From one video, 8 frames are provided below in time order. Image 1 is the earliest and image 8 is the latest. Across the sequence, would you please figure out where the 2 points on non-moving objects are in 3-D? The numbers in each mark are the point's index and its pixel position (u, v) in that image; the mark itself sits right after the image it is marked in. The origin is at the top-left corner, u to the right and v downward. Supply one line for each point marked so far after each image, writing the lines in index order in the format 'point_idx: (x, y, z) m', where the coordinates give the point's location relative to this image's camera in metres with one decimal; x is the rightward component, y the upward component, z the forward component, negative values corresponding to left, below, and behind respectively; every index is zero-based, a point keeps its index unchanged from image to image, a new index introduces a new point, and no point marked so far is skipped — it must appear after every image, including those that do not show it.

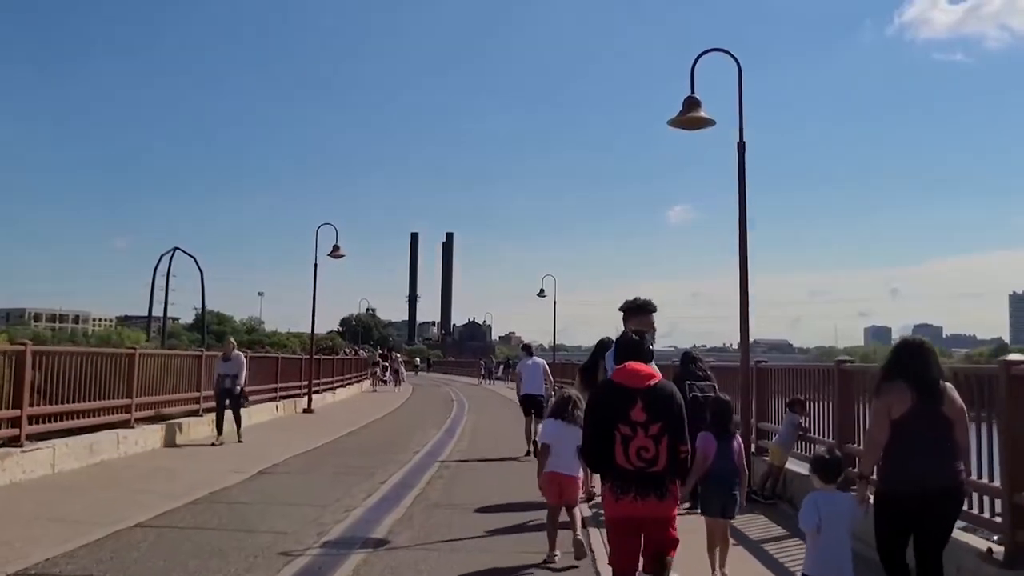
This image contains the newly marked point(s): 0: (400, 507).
0: (-1.0, -2.0, +8.8) m
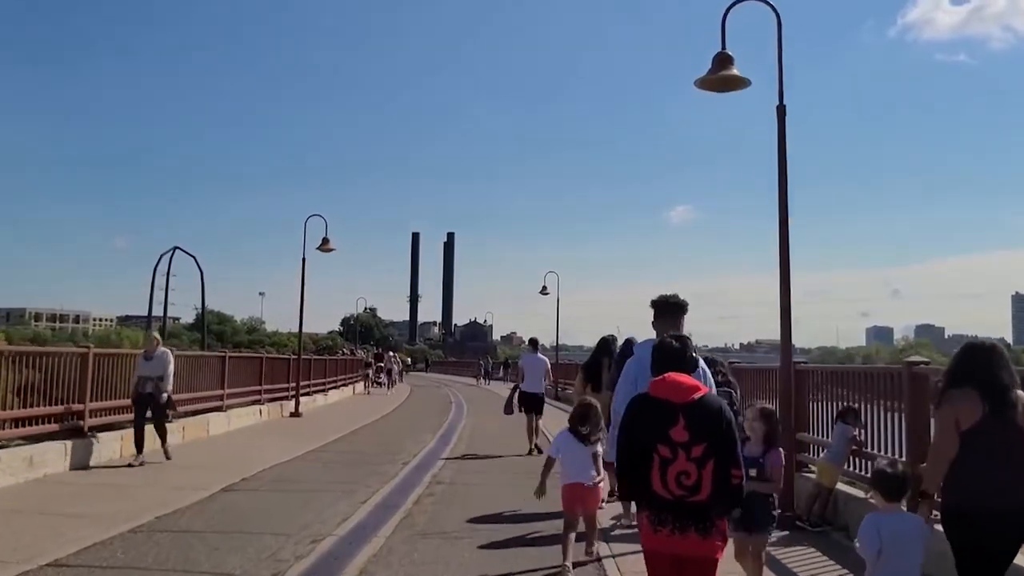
0: (-1.0, -1.9, +7.4) m
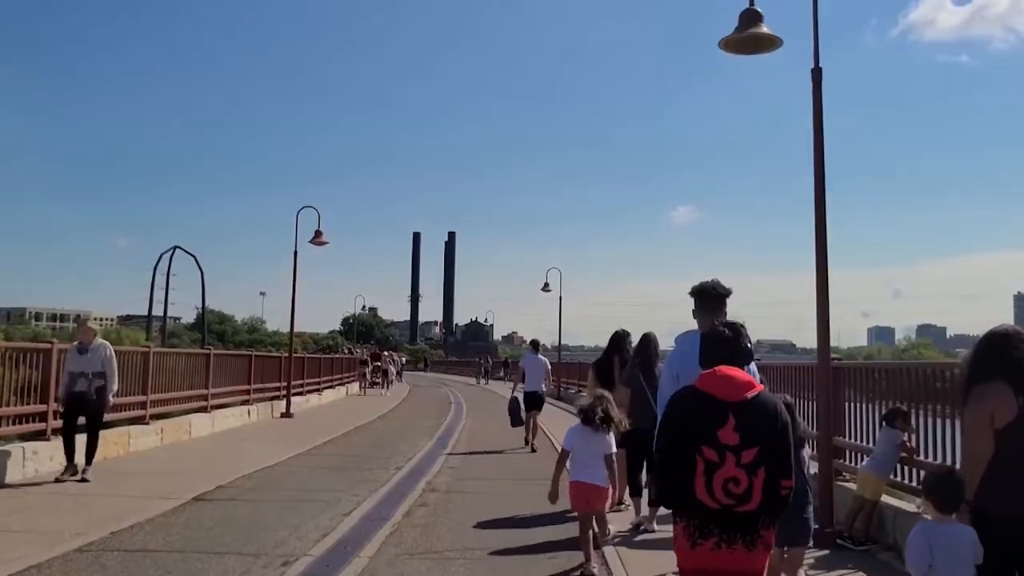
0: (-1.0, -1.8, +6.5) m
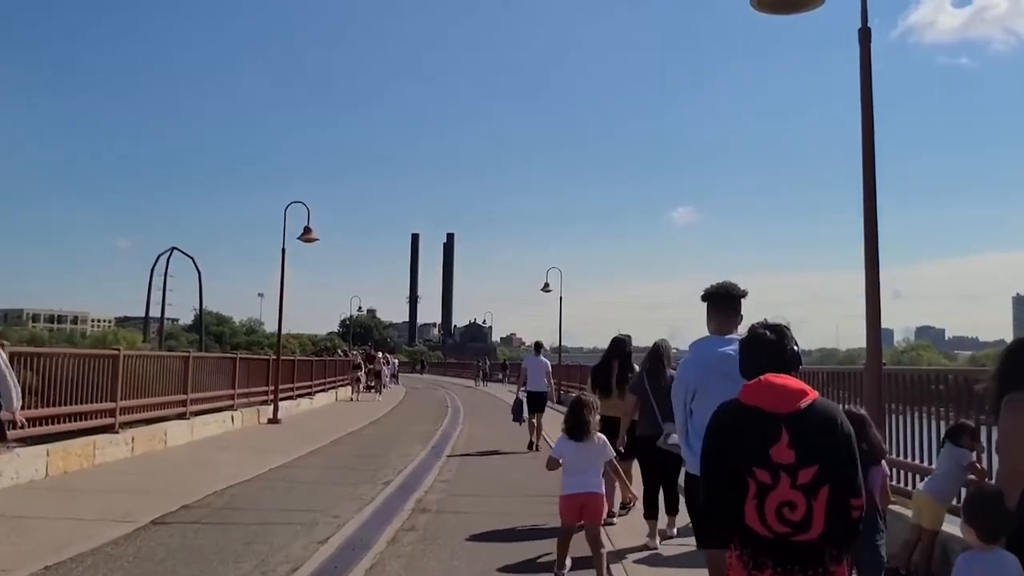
0: (-1.0, -1.8, +5.5) m
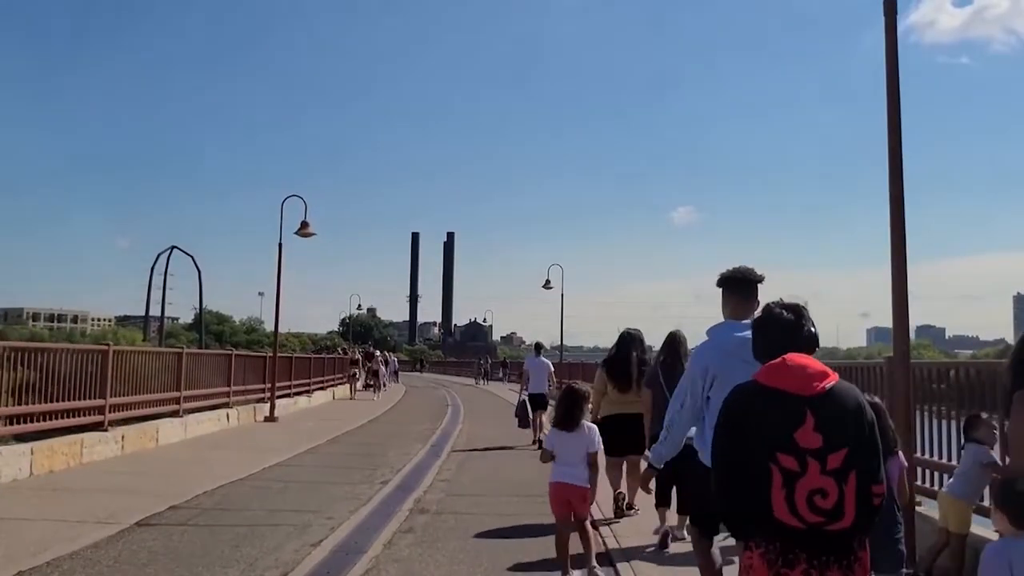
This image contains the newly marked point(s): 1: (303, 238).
0: (-1.0, -1.7, +5.2) m
1: (-4.2, +1.0, +19.4) m
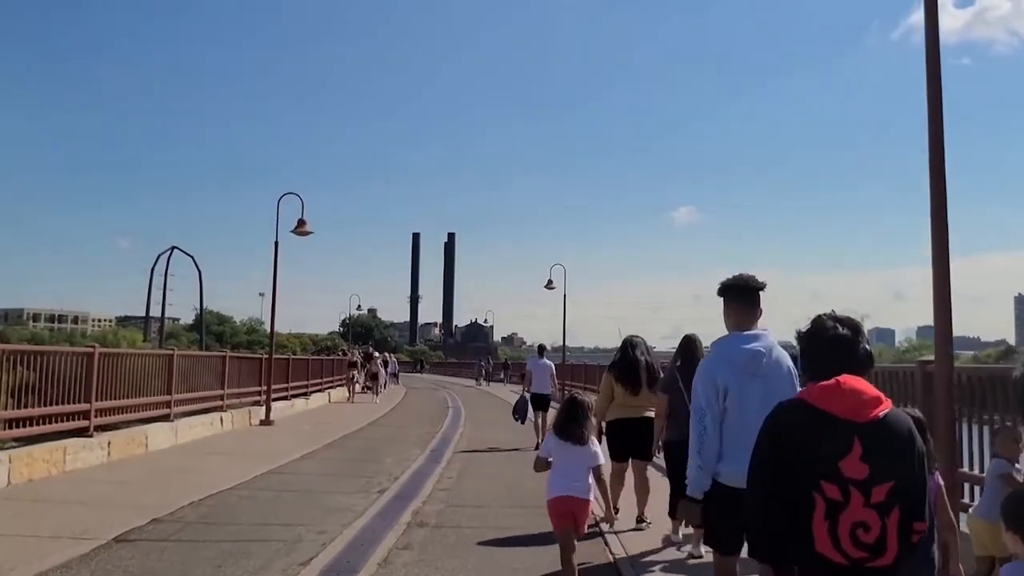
0: (-1.0, -1.7, +4.7) m
1: (-4.2, +1.0, +19.0) m
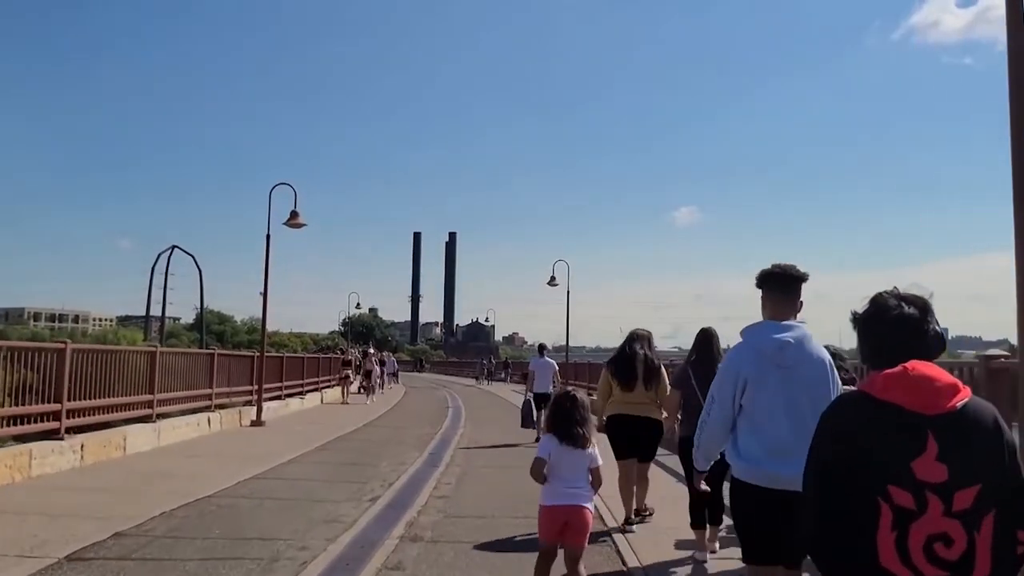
0: (-0.9, -1.6, +3.9) m
1: (-4.1, +1.1, +18.2) m
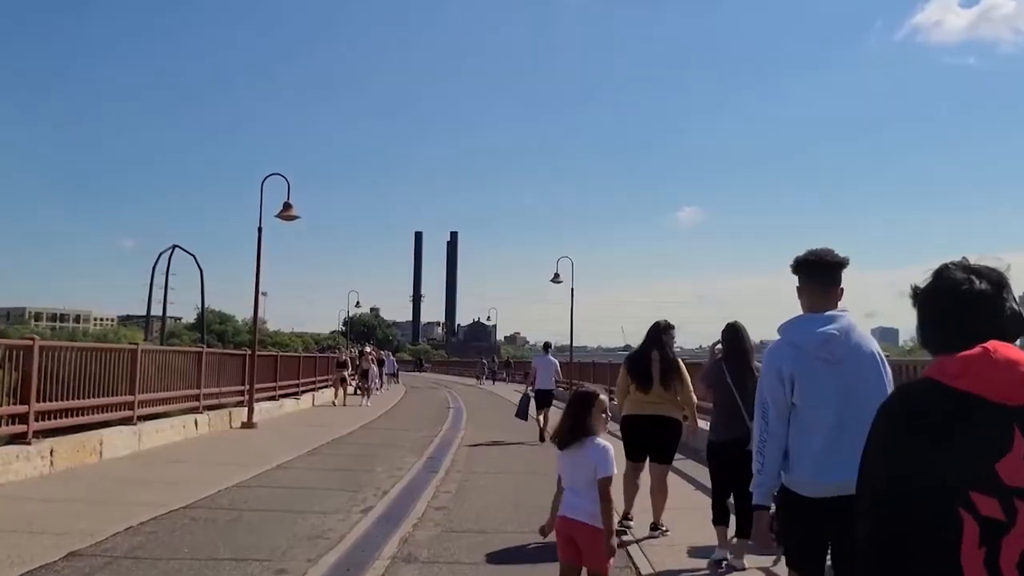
0: (-0.9, -1.5, +3.1) m
1: (-4.1, +1.2, +17.4) m
